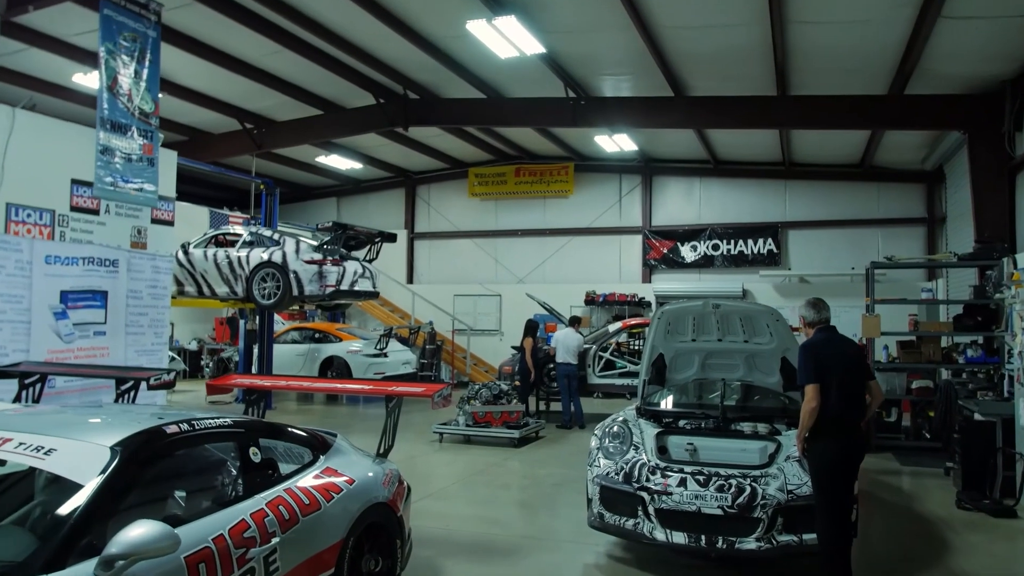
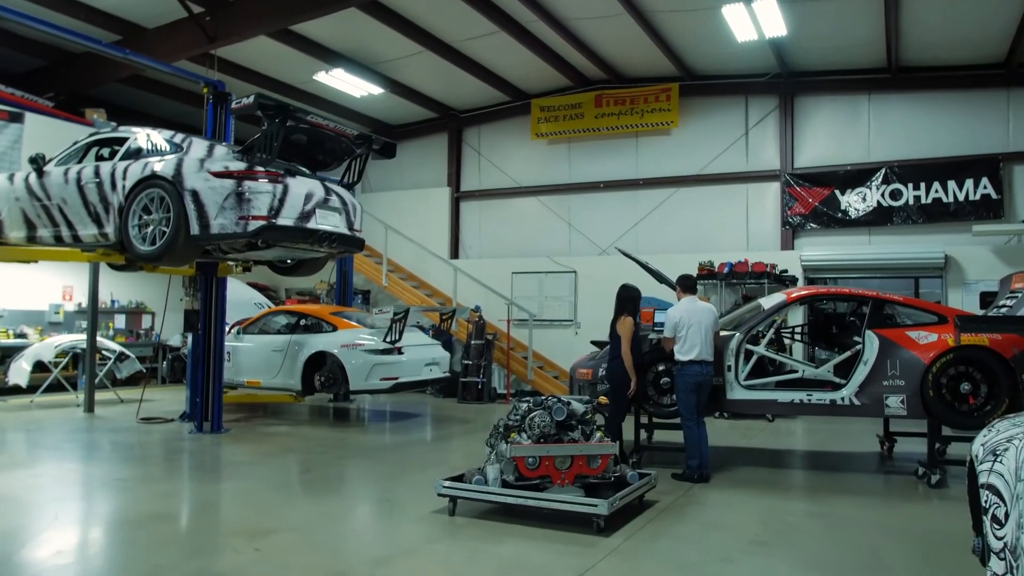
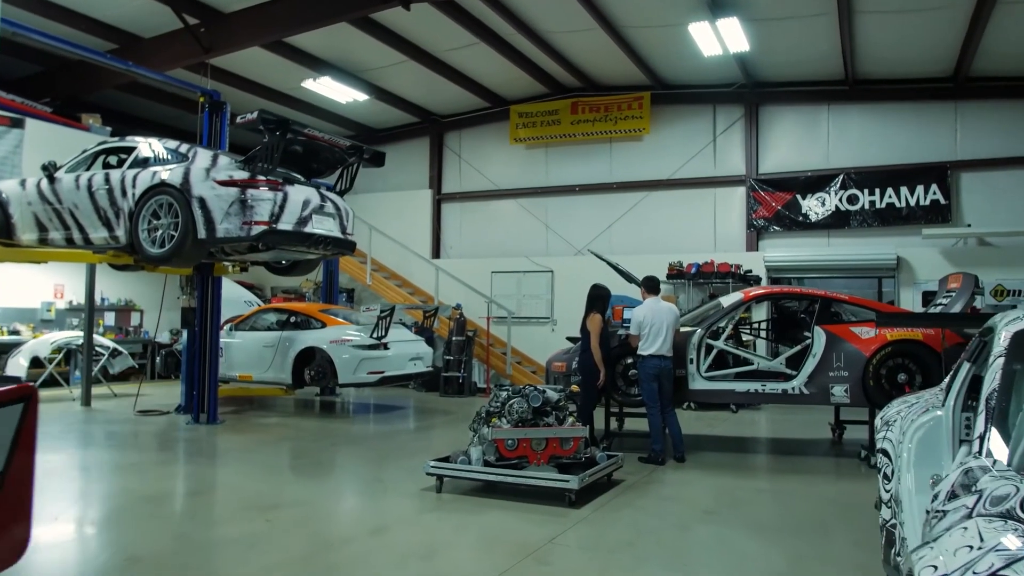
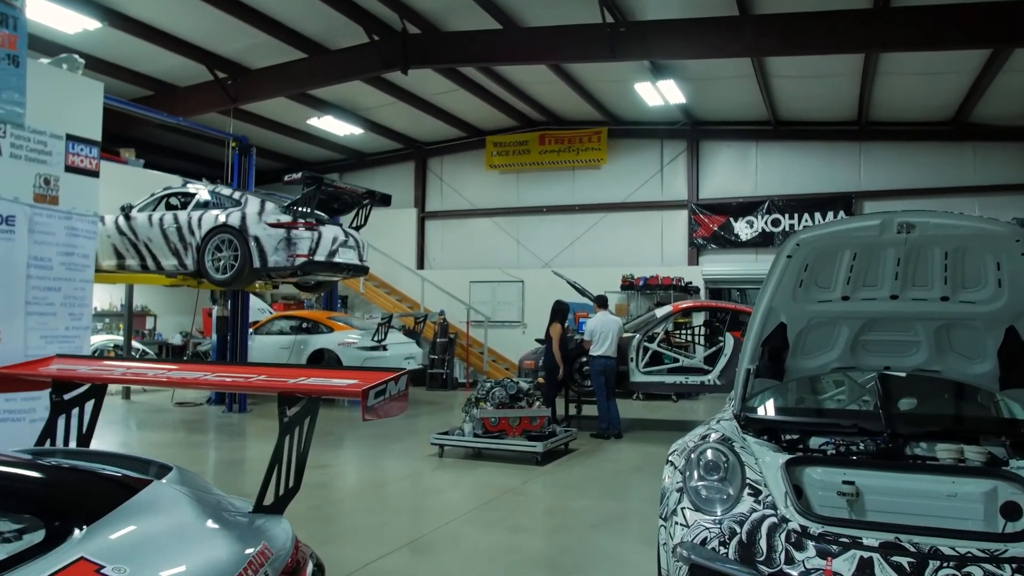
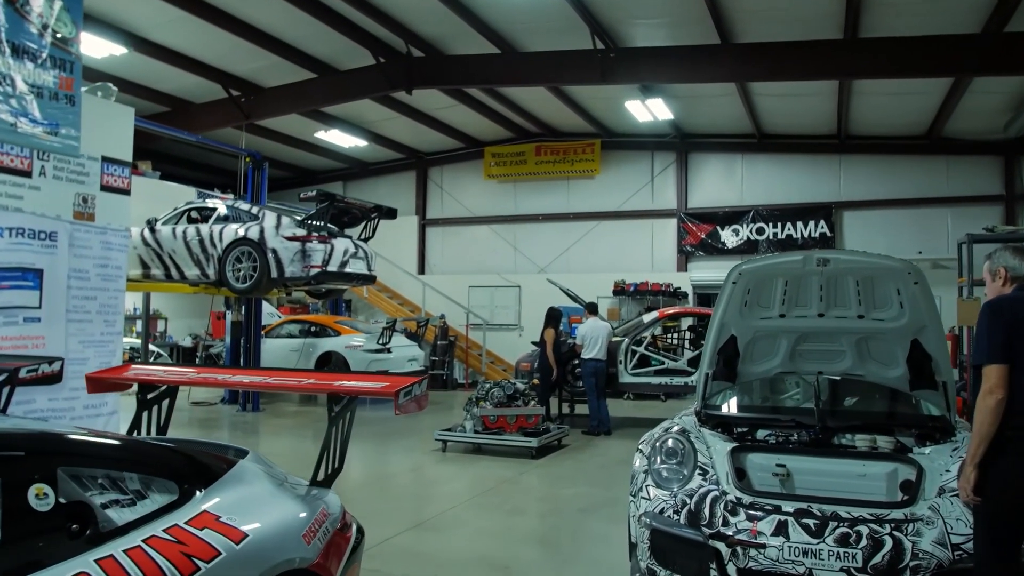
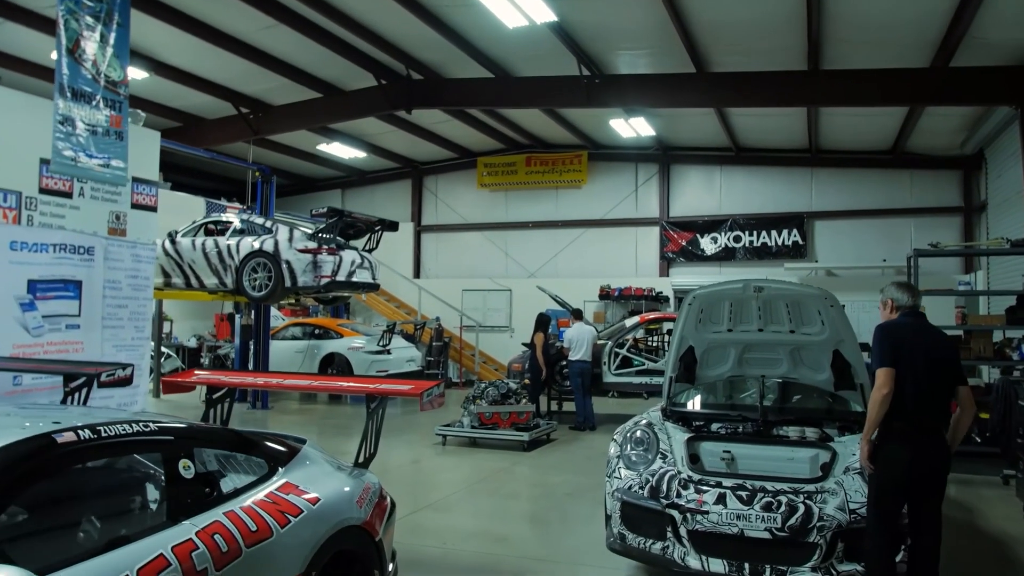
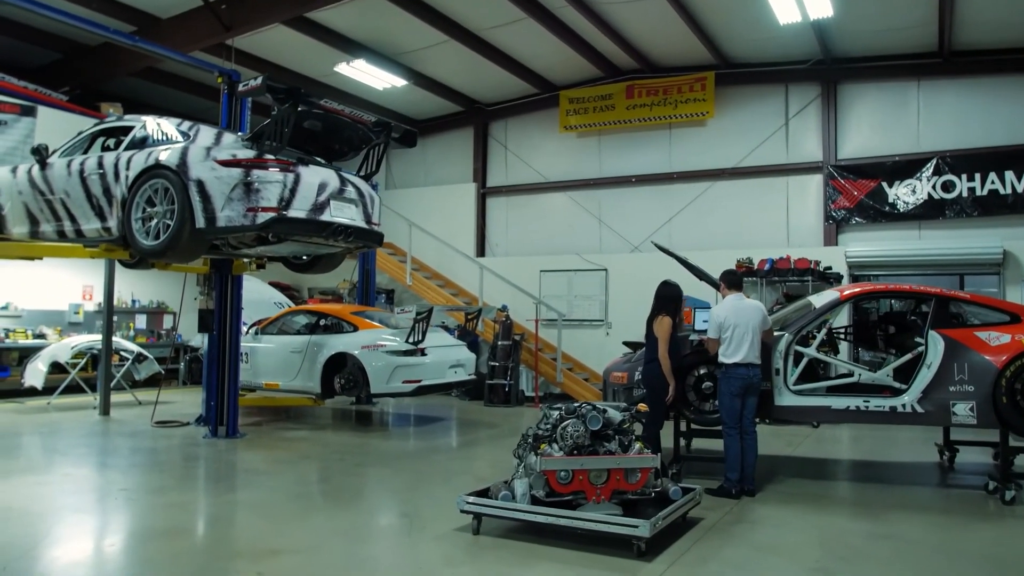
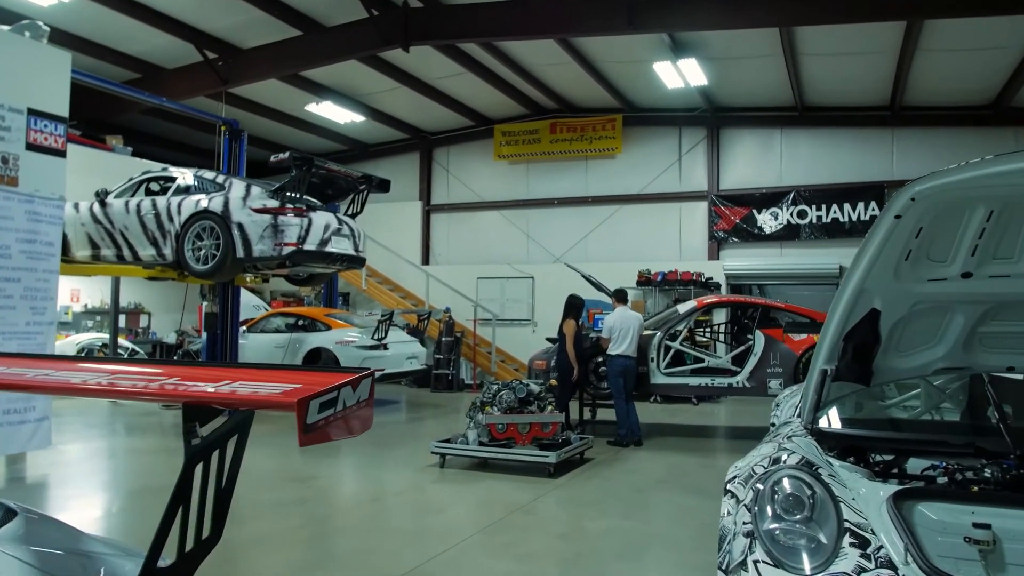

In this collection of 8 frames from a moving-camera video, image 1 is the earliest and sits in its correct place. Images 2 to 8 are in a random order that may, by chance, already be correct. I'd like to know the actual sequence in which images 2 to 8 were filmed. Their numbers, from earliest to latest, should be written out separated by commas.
6, 5, 4, 8, 3, 2, 7
